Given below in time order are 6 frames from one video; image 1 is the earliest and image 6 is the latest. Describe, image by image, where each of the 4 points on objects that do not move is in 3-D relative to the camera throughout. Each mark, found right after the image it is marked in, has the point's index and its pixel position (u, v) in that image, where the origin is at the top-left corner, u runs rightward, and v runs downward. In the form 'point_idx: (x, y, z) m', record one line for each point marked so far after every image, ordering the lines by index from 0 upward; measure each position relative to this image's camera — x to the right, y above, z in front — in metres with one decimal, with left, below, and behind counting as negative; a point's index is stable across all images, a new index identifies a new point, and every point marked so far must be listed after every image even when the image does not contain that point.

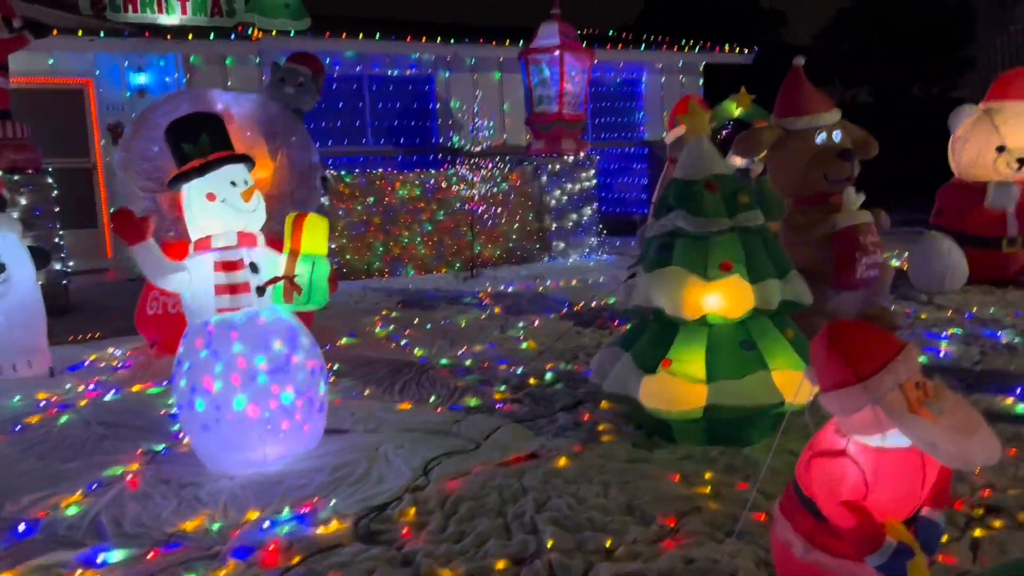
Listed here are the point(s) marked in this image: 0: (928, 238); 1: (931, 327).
0: (+3.4, +0.4, +6.9) m
1: (+2.8, -0.3, +5.7) m
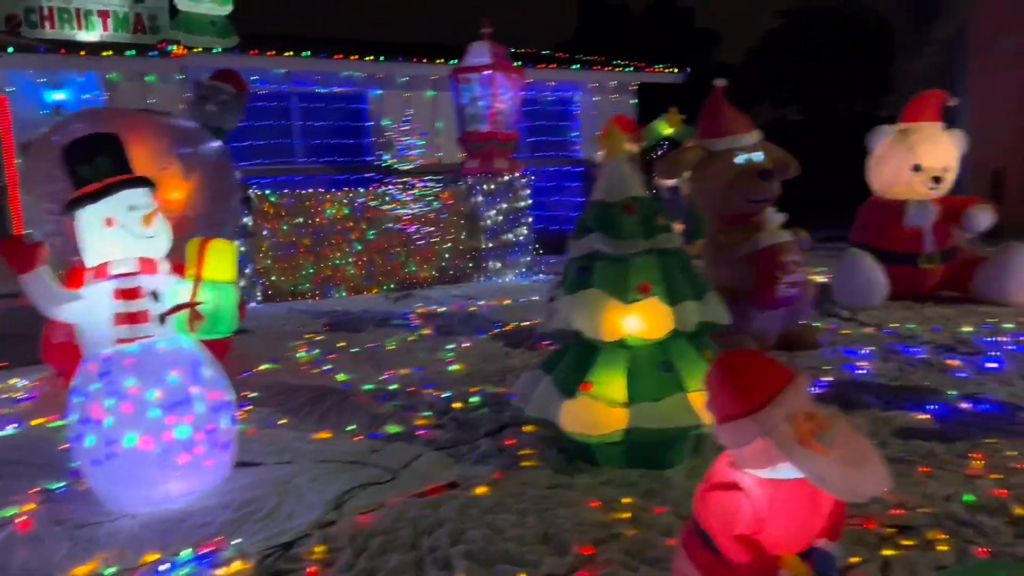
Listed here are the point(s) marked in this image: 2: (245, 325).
0: (+2.8, +0.3, +7.0) m
1: (+2.3, -0.4, +5.8) m
2: (-2.2, -0.3, +7.0) m
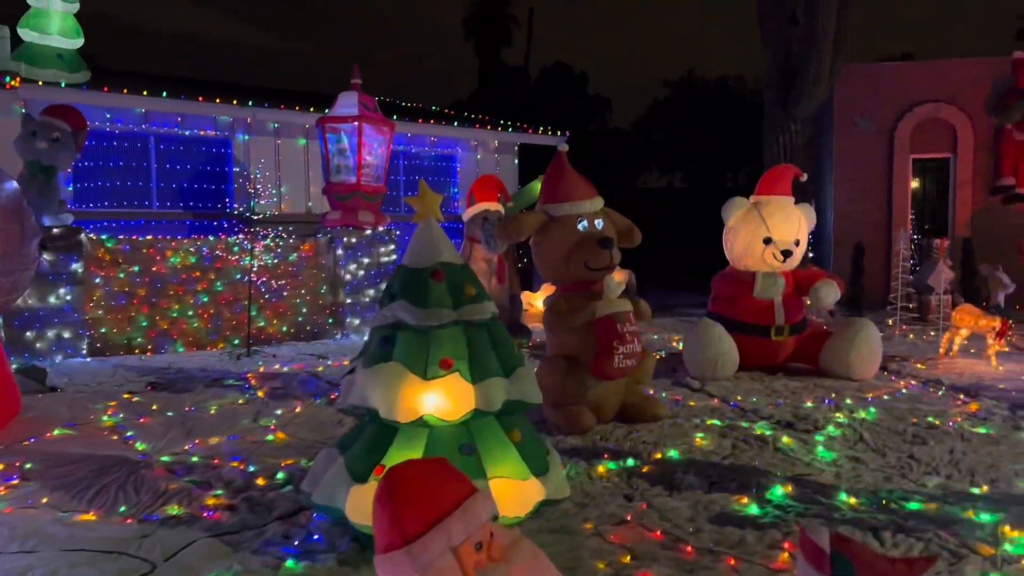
0: (+1.6, -0.3, +7.0) m
1: (+1.2, -0.9, +5.7) m
2: (-3.4, -0.7, +6.4) m
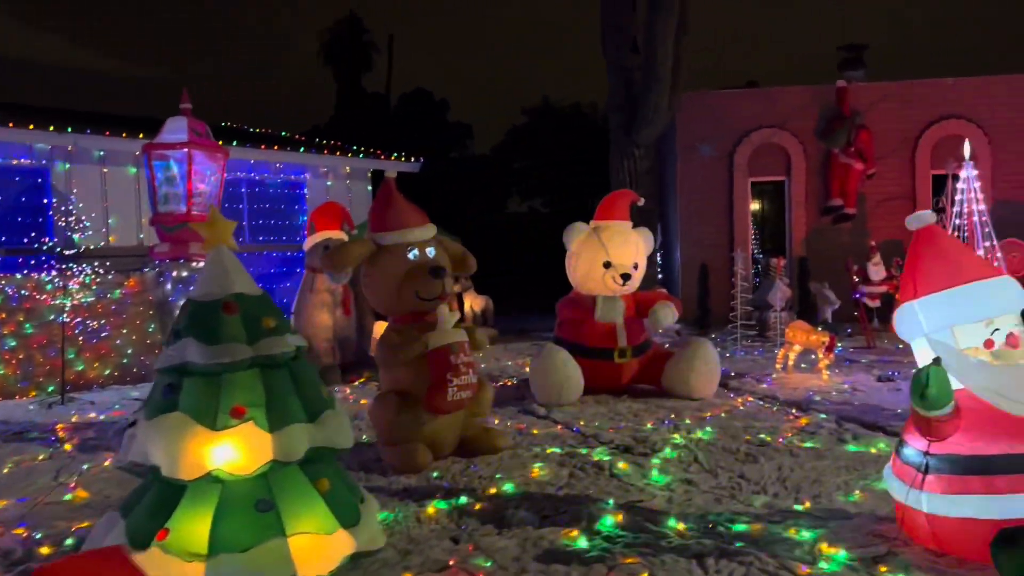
0: (+0.3, -0.5, +6.9) m
1: (+0.1, -1.0, +5.6) m
2: (-4.6, -1.0, +5.6) m
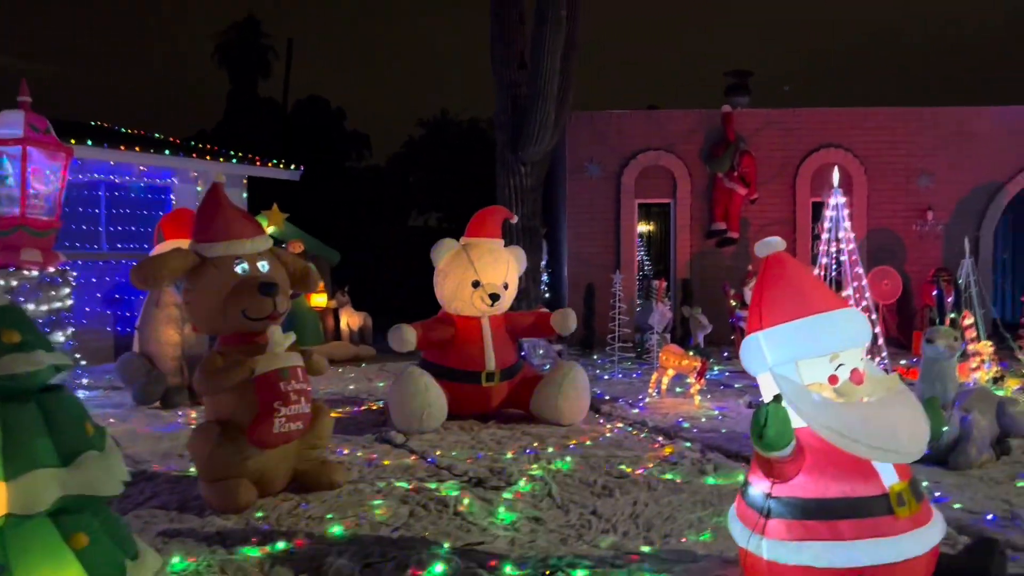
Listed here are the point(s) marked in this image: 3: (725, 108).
0: (-0.8, -0.7, +6.5) m
1: (-0.8, -1.2, +5.1) m
2: (-5.5, -1.1, +4.6) m
3: (+3.0, +2.6, +12.1) m
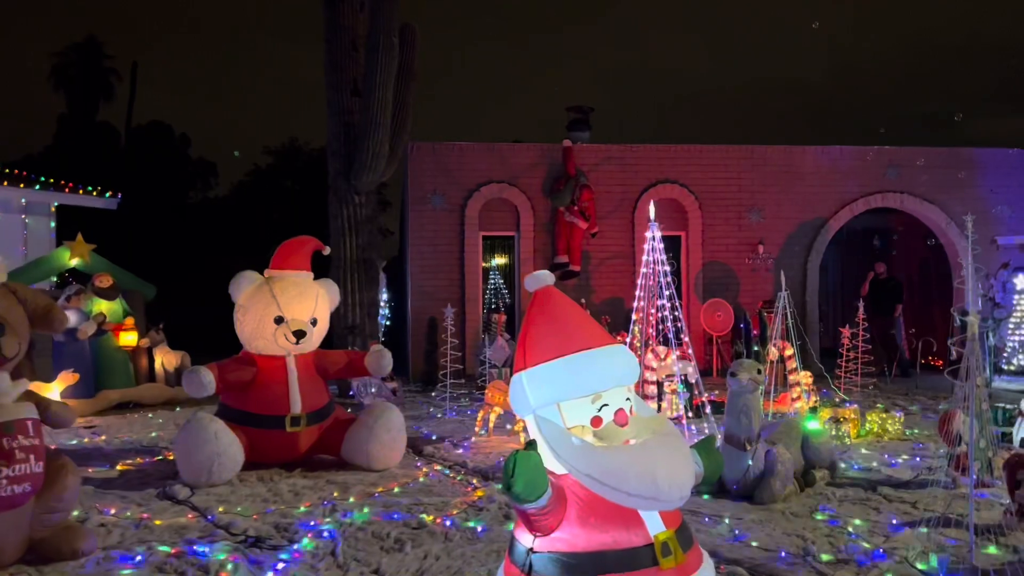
0: (-2.2, -0.9, +6.0) m
1: (-2.0, -1.4, +4.5) m
2: (-6.6, -1.3, +3.3) m
3: (+0.7, +2.1, +12.2) m
